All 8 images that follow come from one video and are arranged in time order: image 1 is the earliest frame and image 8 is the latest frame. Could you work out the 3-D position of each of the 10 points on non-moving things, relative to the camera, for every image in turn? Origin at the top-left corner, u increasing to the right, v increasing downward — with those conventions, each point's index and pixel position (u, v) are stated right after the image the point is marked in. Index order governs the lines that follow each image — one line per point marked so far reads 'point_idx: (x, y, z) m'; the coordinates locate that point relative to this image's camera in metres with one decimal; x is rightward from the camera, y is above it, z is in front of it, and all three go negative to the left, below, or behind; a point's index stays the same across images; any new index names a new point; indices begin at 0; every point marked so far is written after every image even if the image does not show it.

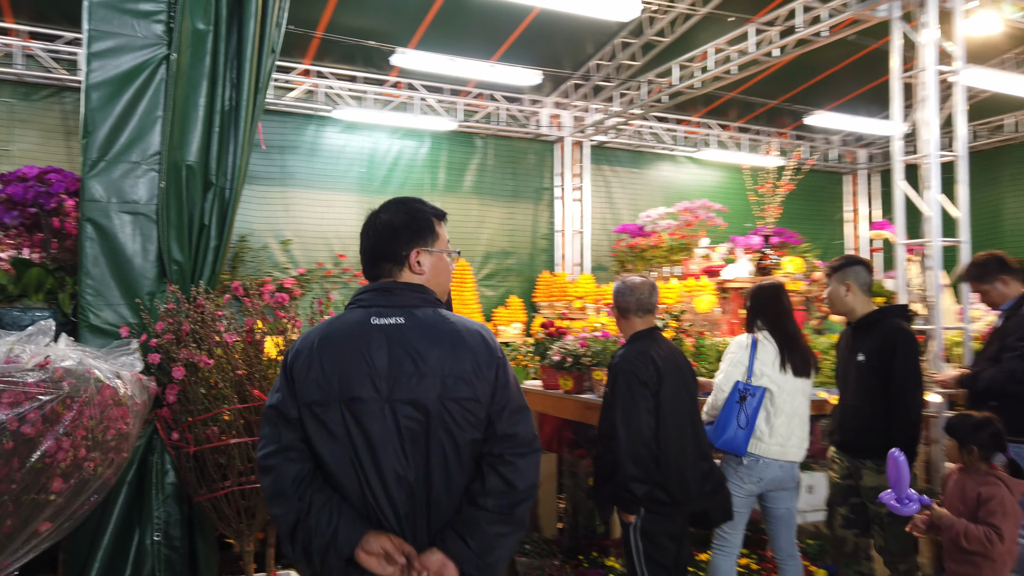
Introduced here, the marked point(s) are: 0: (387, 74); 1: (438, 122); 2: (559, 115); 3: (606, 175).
0: (-1.2, +2.2, +8.0) m
1: (-0.8, +1.7, +7.9) m
2: (+0.5, +2.0, +8.8) m
3: (+1.1, +1.4, +9.3) m
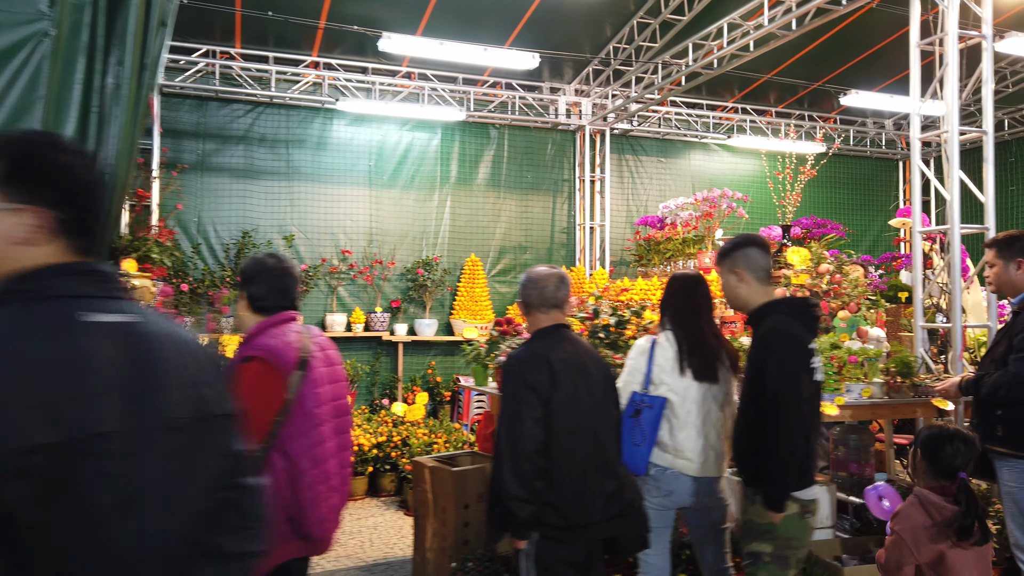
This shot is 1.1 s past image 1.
0: (-1.1, +2.3, +7.8) m
1: (-0.7, +1.7, +7.6) m
2: (+0.7, +2.0, +8.4) m
3: (+1.3, +1.4, +8.8) m
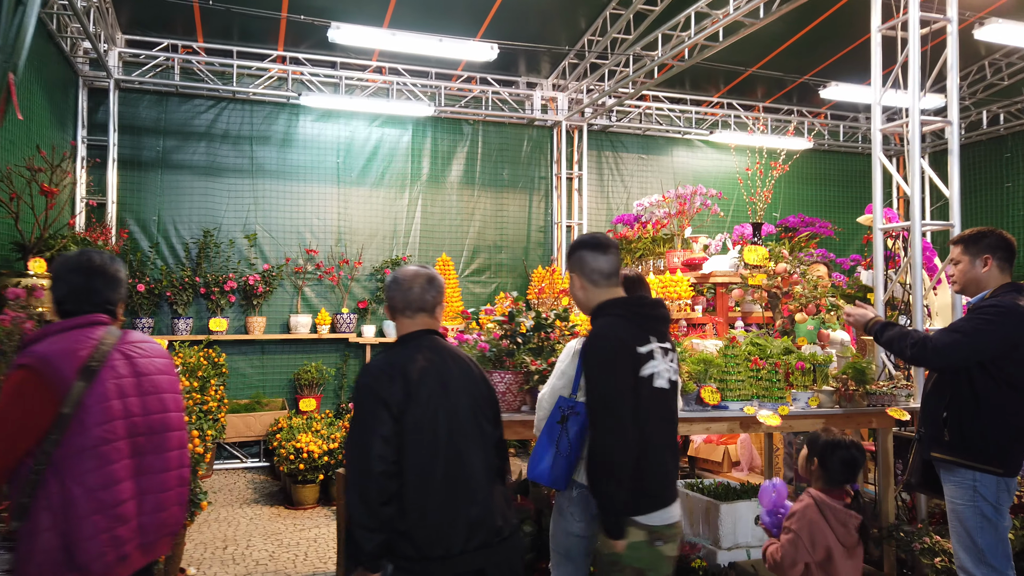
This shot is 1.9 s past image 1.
0: (-1.4, +2.3, +7.5) m
1: (-0.9, +1.7, +7.4) m
2: (+0.5, +2.0, +8.2) m
3: (+1.1, +1.4, +8.6) m
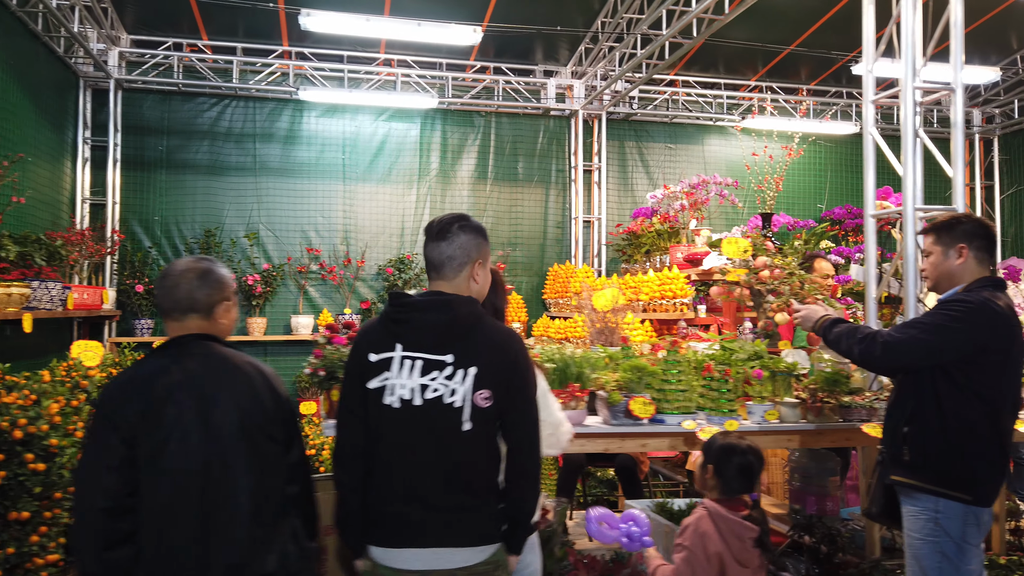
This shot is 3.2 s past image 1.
0: (-1.3, +2.3, +7.3) m
1: (-0.9, +1.7, +7.1) m
2: (+0.6, +2.0, +7.8) m
3: (+1.3, +1.4, +8.1) m
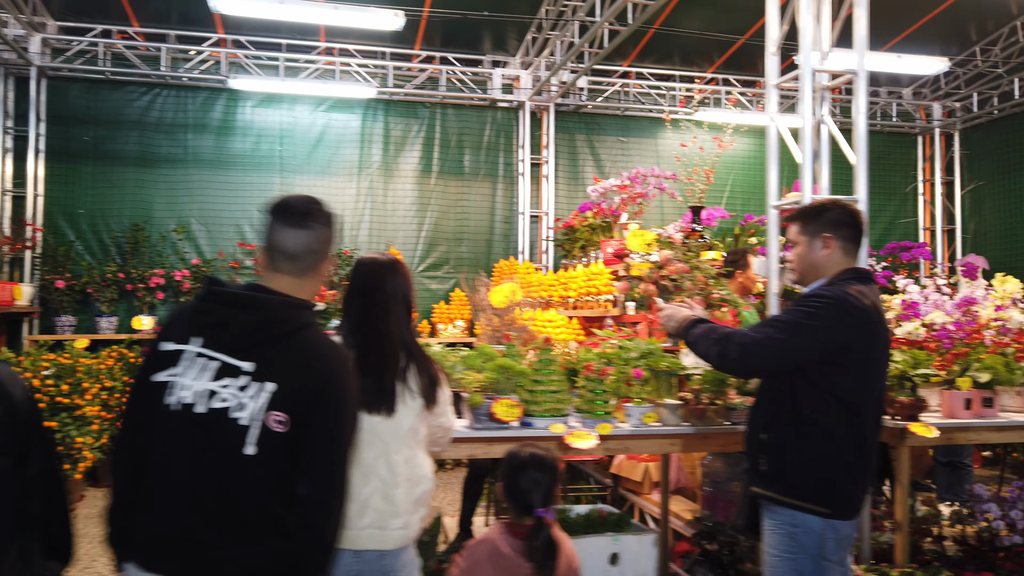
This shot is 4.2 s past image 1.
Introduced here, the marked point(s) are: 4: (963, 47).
0: (-1.8, +2.3, +7.1) m
1: (-1.4, +1.8, +6.9) m
2: (+0.1, +2.1, +7.6) m
3: (+0.7, +1.5, +7.9) m
4: (+4.4, +2.4, +7.5) m
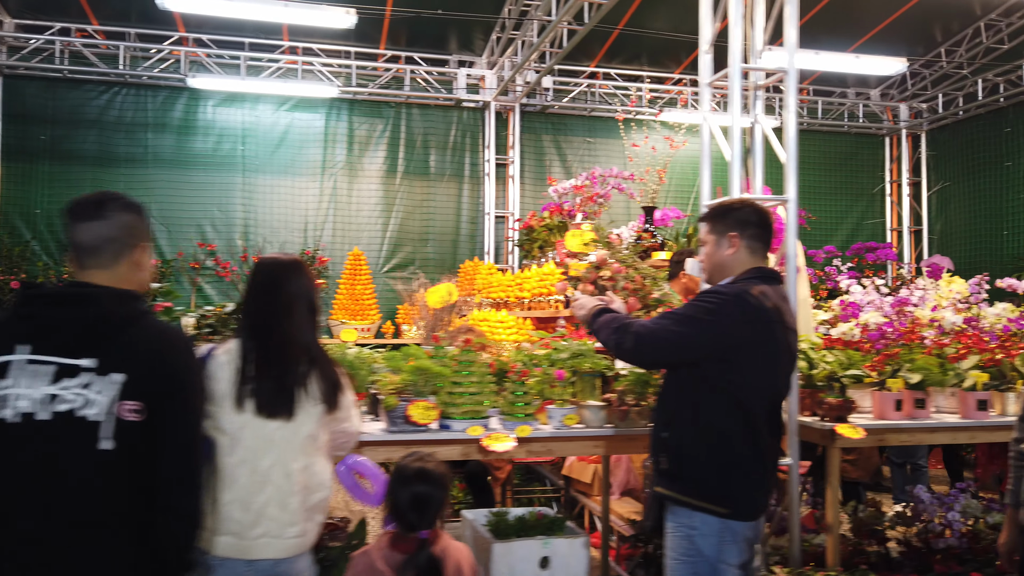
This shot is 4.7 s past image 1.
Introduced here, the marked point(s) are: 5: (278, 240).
0: (-2.2, +2.3, +7.0) m
1: (-1.7, +1.8, +6.8) m
2: (-0.3, +2.1, +7.5) m
3: (+0.4, +1.5, +7.9) m
4: (+4.1, +2.4, +7.5) m
5: (-2.2, +0.4, +7.1) m
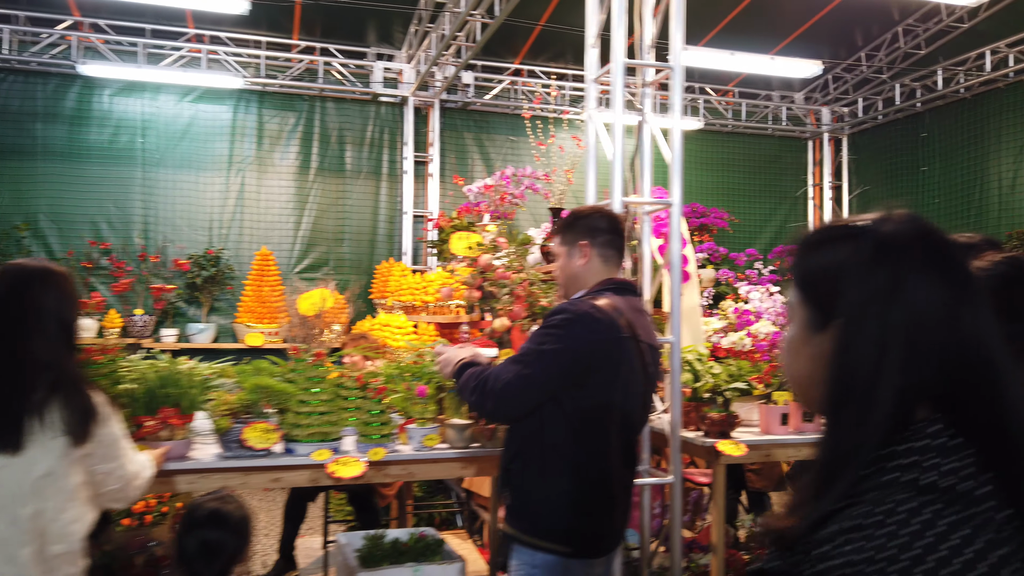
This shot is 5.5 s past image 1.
0: (-2.9, +2.3, +6.7) m
1: (-2.4, +1.8, +6.5) m
2: (-1.0, +2.1, +7.3) m
3: (-0.4, +1.5, +7.7) m
4: (+3.3, +2.3, +7.5) m
5: (-2.9, +0.4, +6.8) m
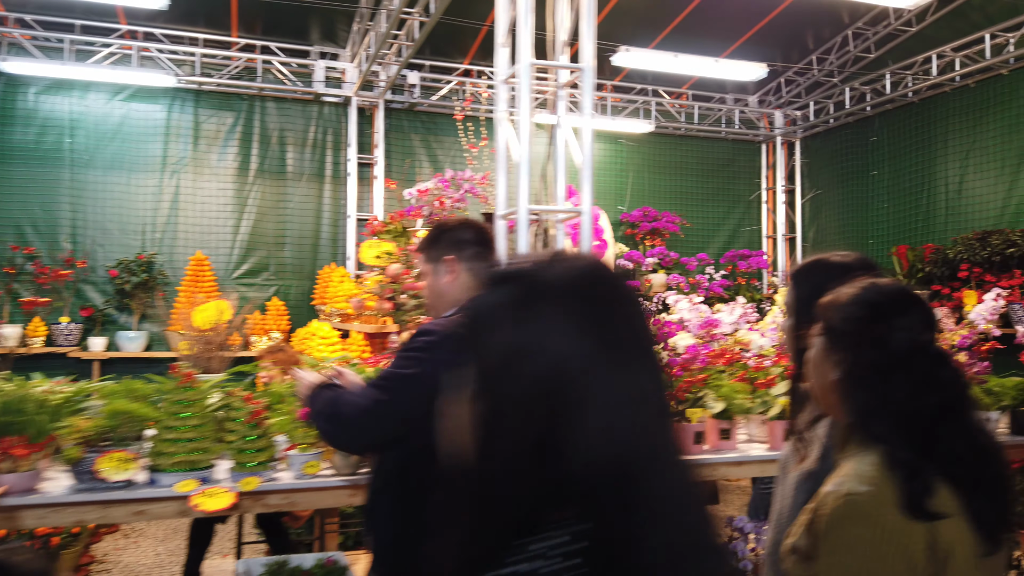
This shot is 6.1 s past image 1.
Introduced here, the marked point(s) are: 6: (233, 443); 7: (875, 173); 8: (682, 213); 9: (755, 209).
0: (-3.4, +2.2, +6.4) m
1: (-2.9, +1.7, +6.2) m
2: (-1.5, +2.0, +7.1) m
3: (-0.9, +1.4, +7.5) m
4: (+2.8, +2.3, +7.5) m
5: (-3.4, +0.4, +6.5) m
6: (-0.8, -0.5, +2.3) m
7: (+3.5, +1.1, +7.4) m
8: (+1.8, +0.8, +8.3) m
9: (+2.7, +0.9, +8.5) m
